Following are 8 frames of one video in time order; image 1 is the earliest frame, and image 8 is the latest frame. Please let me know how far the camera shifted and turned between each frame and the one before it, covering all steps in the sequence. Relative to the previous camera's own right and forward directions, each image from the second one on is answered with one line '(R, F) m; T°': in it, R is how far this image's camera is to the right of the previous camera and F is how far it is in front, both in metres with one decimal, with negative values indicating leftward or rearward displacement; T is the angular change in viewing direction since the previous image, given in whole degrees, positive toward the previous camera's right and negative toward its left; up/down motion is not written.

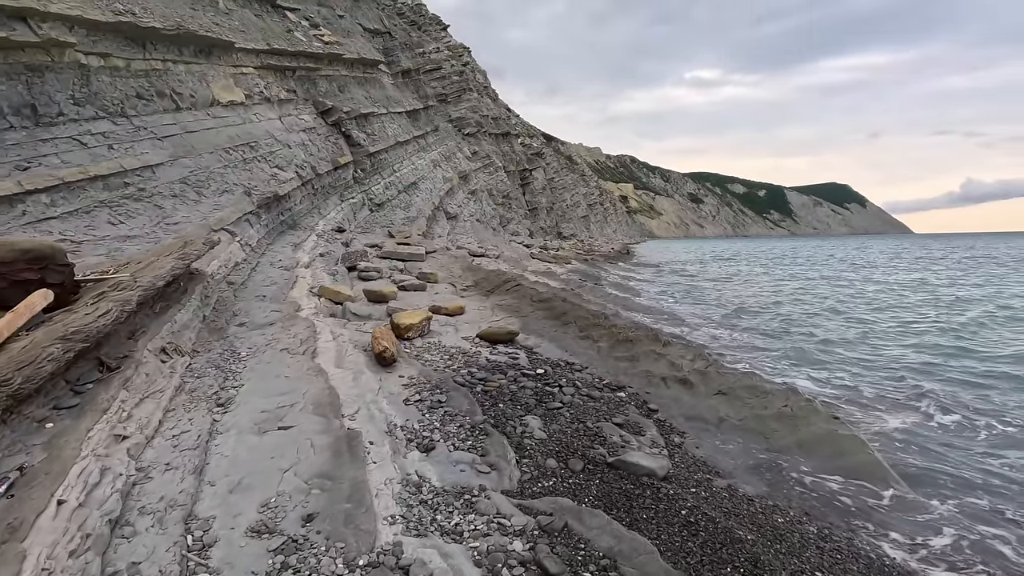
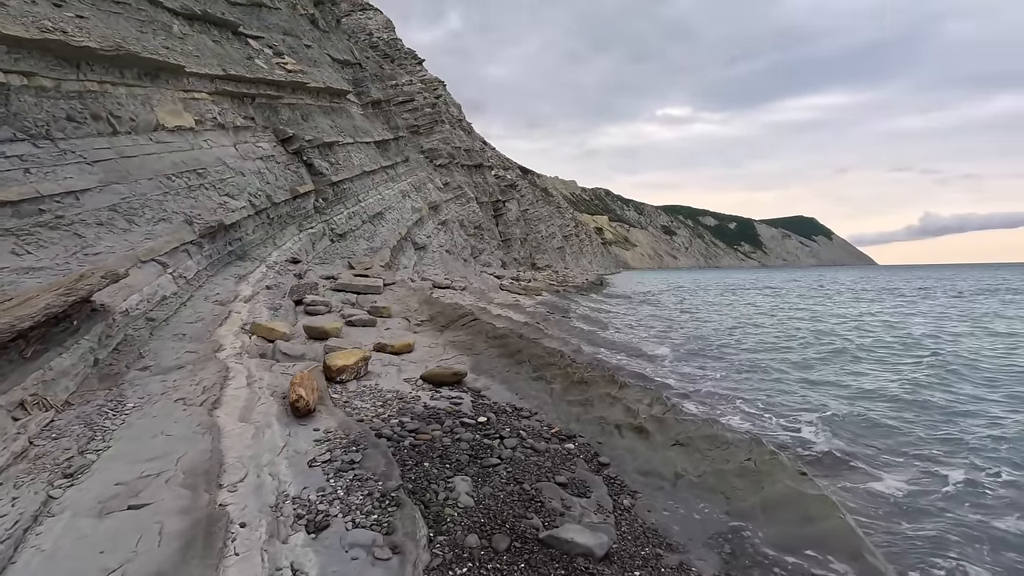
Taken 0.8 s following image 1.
(+0.3, +0.5) m; +2°
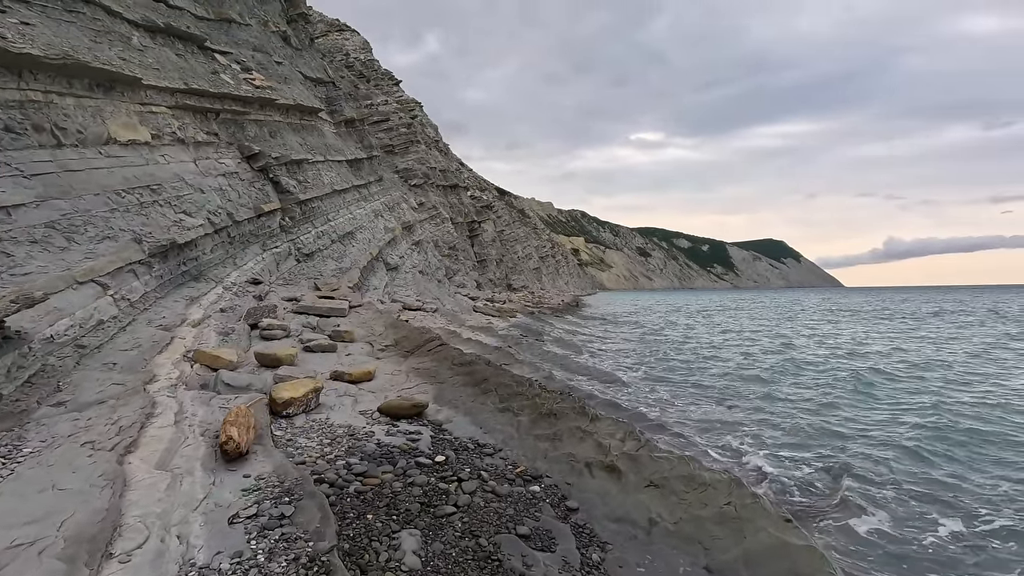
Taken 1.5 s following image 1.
(+0.1, +0.3) m; +2°
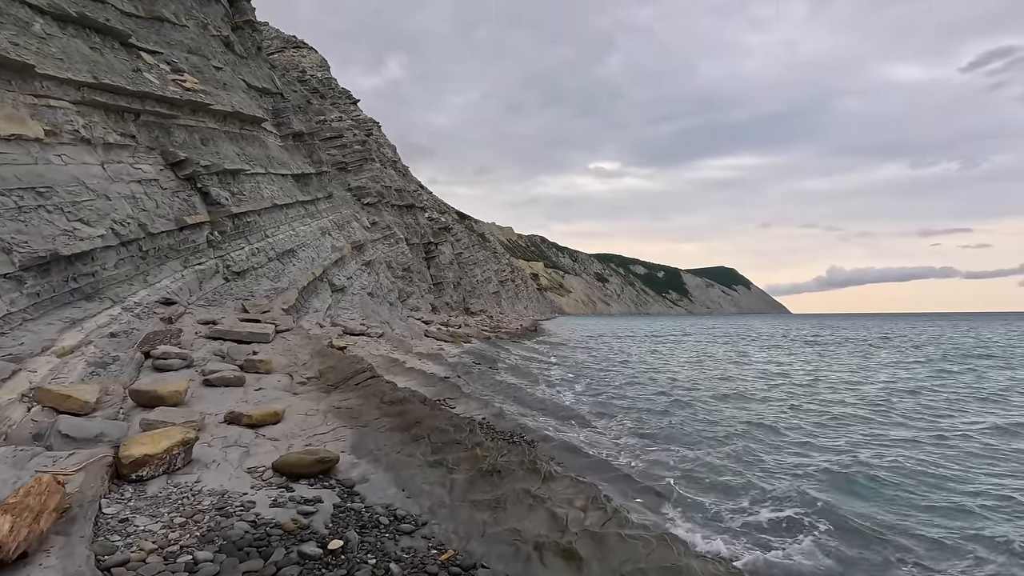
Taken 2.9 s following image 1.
(+0.2, +1.0) m; +4°
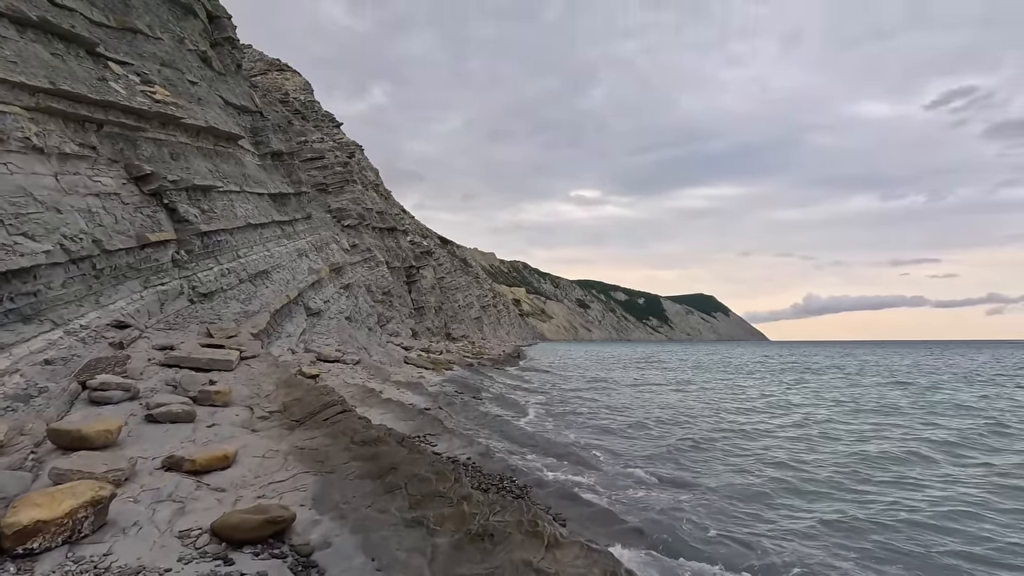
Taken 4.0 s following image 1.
(-0.1, +0.7) m; +2°
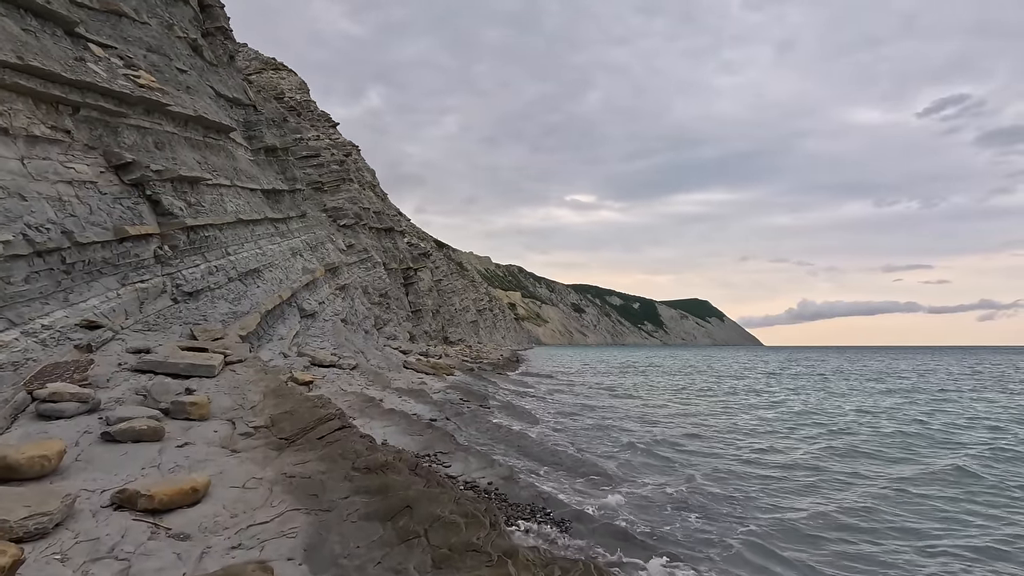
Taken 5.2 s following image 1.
(-0.3, +0.9) m; +1°
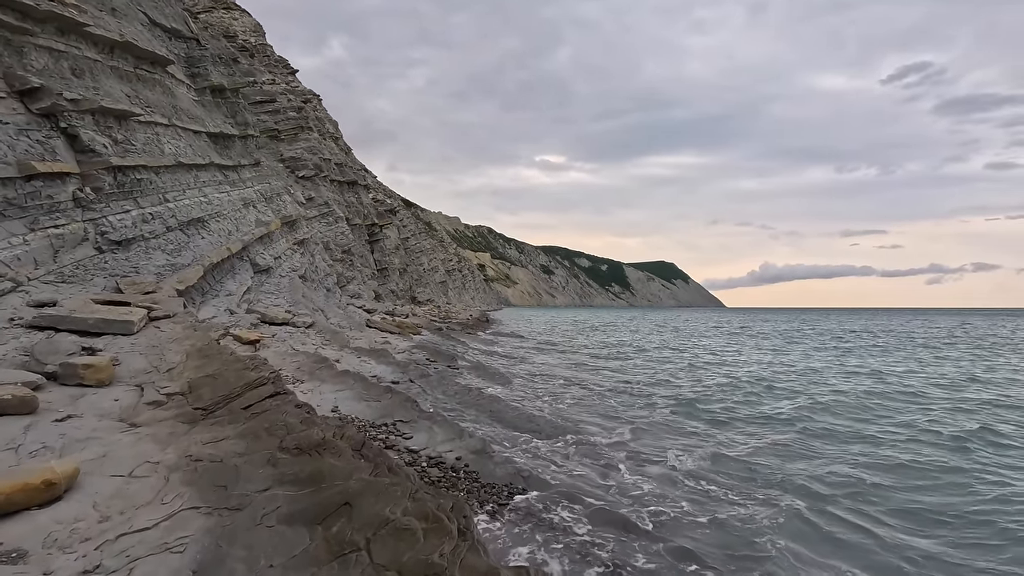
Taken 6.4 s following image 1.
(0.0, +1.0) m; +3°
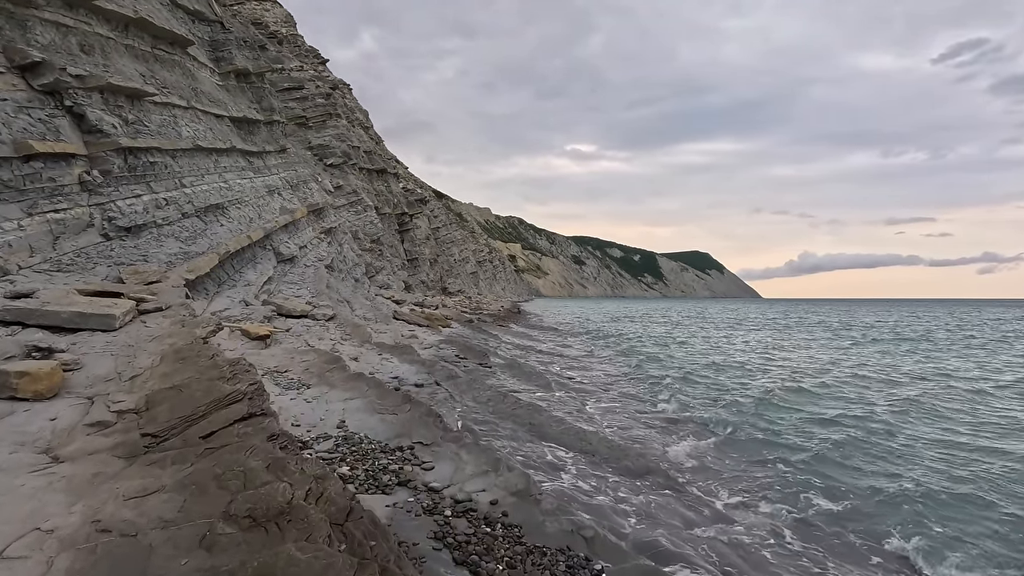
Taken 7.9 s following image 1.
(-0.1, +1.2) m; -3°
